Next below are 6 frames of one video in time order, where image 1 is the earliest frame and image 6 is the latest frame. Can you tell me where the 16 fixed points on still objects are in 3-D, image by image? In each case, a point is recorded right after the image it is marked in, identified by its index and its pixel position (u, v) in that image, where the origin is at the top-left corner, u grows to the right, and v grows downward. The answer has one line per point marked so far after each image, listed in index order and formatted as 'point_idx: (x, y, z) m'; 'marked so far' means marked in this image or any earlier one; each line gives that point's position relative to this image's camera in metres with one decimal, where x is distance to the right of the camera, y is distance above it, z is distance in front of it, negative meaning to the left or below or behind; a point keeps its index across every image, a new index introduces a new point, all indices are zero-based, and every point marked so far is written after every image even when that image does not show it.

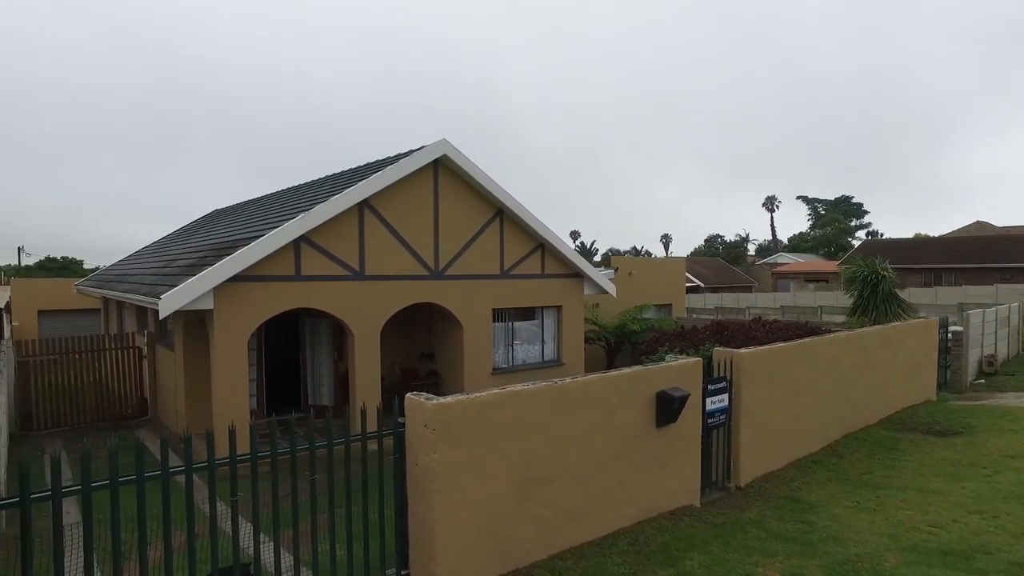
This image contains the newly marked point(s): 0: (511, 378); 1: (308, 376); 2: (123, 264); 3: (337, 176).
0: (0.0, -1.9, +13.2) m
1: (-4.0, -1.7, +12.4) m
2: (-11.3, +0.7, +18.6) m
3: (-3.5, +2.2, +12.7) m
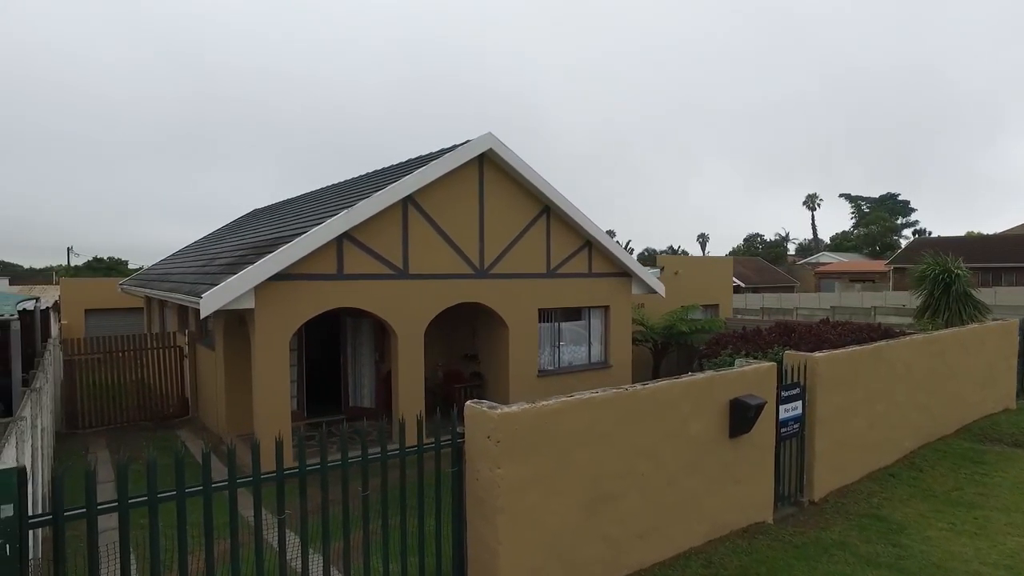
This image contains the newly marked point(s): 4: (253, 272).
0: (+0.9, -1.8, +12.8) m
1: (-3.1, -1.7, +12.1) m
2: (-10.1, +0.7, +18.7) m
3: (-2.6, +2.2, +12.4) m
4: (-3.6, +0.2, +8.9) m
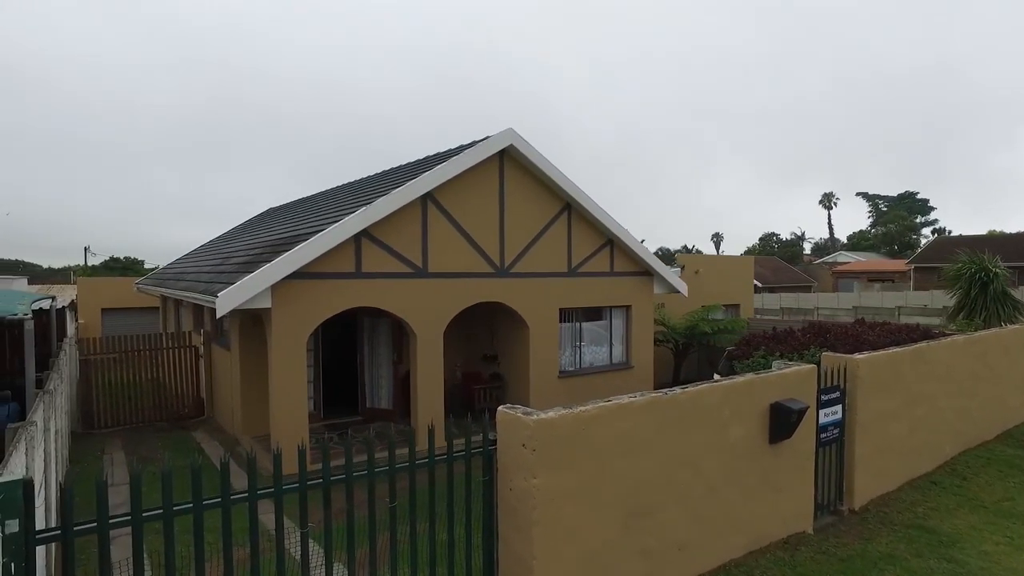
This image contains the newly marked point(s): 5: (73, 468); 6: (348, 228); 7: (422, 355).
0: (+1.3, -1.8, +12.5) m
1: (-2.7, -1.7, +11.9) m
2: (-9.6, +0.7, +18.6) m
3: (-2.2, +2.2, +12.2) m
4: (-3.3, +0.2, +8.7) m
5: (-6.2, -2.5, +9.1) m
6: (-2.4, +0.9, +9.3) m
7: (-1.4, -1.1, +10.3) m
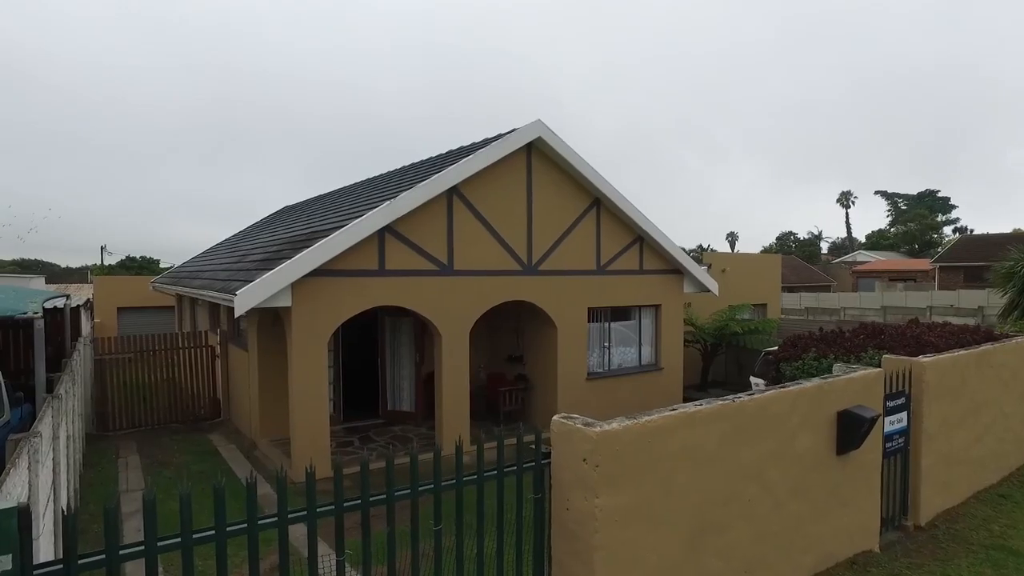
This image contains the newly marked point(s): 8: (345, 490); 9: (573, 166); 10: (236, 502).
0: (+1.8, -1.8, +12.0) m
1: (-2.2, -1.6, +11.5) m
2: (-9.0, +0.8, +18.3) m
3: (-1.7, +2.2, +11.8) m
4: (-2.9, +0.3, +8.3) m
5: (-5.8, -2.5, +8.7) m
6: (-2.0, +0.9, +8.9) m
7: (-1.0, -1.0, +9.9) m
8: (-2.1, -2.6, +8.3) m
9: (+1.0, +2.1, +10.9) m
10: (-3.4, -2.6, +7.8) m
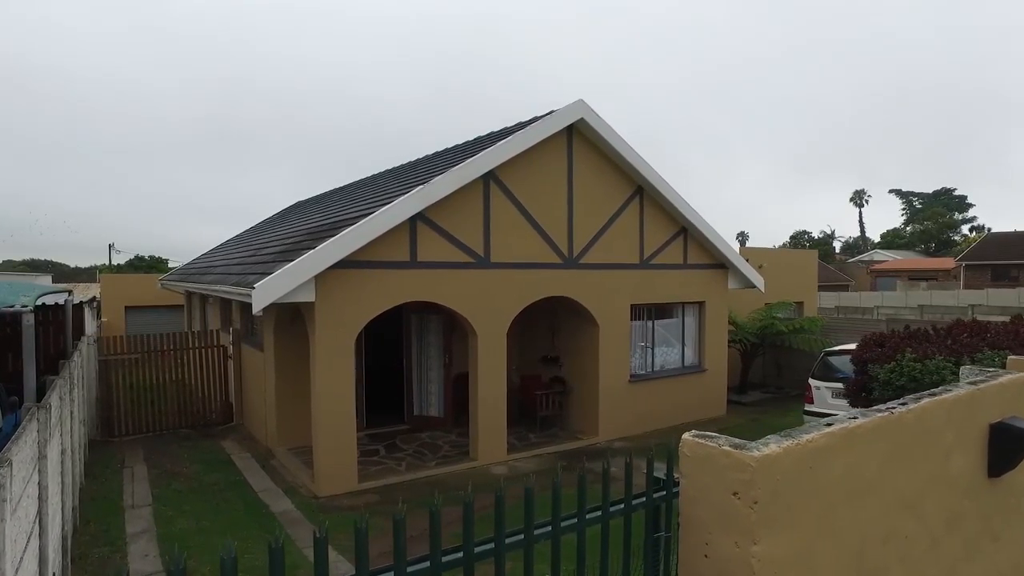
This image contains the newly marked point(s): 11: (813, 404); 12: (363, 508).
0: (+2.4, -1.7, +11.1) m
1: (-1.6, -1.6, +10.6) m
2: (-8.3, +0.8, +17.5) m
3: (-1.1, +2.3, +10.9) m
4: (-2.3, +0.4, +7.4) m
5: (-5.2, -2.4, +7.9) m
6: (-1.4, +1.0, +8.0) m
7: (-0.4, -1.0, +9.0) m
8: (-1.6, -2.5, +7.4) m
9: (+1.6, +2.2, +10.0) m
10: (-2.8, -2.5, +6.9) m
11: (+4.7, -1.8, +10.0) m
12: (-1.7, -2.5, +7.4) m
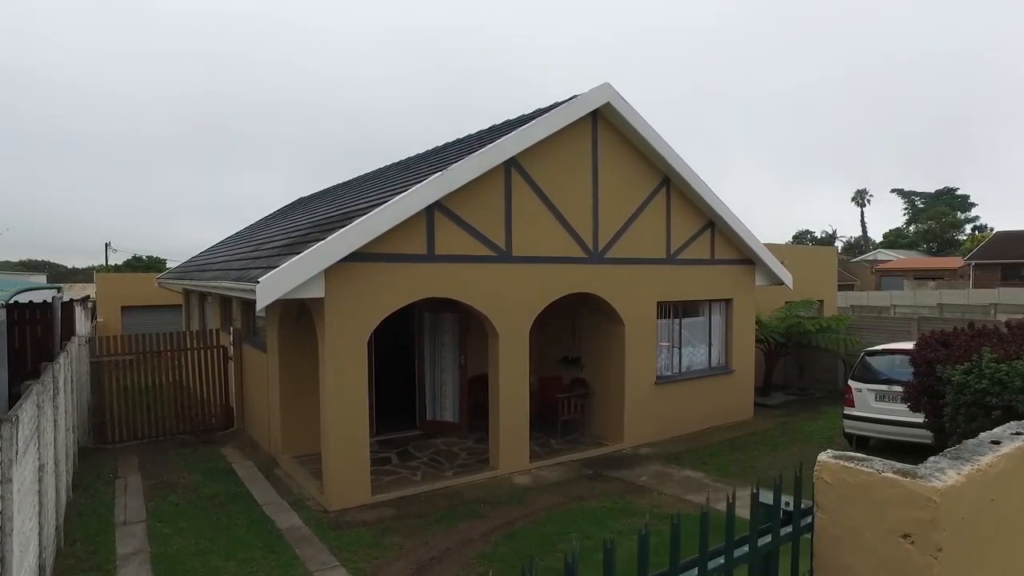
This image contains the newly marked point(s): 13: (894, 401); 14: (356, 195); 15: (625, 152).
0: (+2.7, -1.7, +10.4) m
1: (-1.3, -1.5, +10.0) m
2: (-8.1, +0.9, +16.8) m
3: (-0.8, +2.4, +10.3) m
4: (-2.0, +0.4, +6.8) m
5: (-4.9, -2.4, +7.3) m
6: (-1.1, +1.0, +7.4) m
7: (-0.1, -0.9, +8.3) m
8: (-1.3, -2.5, +6.8) m
9: (+1.9, +2.2, +9.4) m
10: (-2.5, -2.5, +6.3) m
11: (+5.0, -1.7, +9.3) m
12: (-1.4, -2.5, +6.7) m
13: (+5.3, -1.6, +8.9) m
14: (-2.6, +1.6, +10.8) m
15: (+1.7, +2.0, +9.6) m
